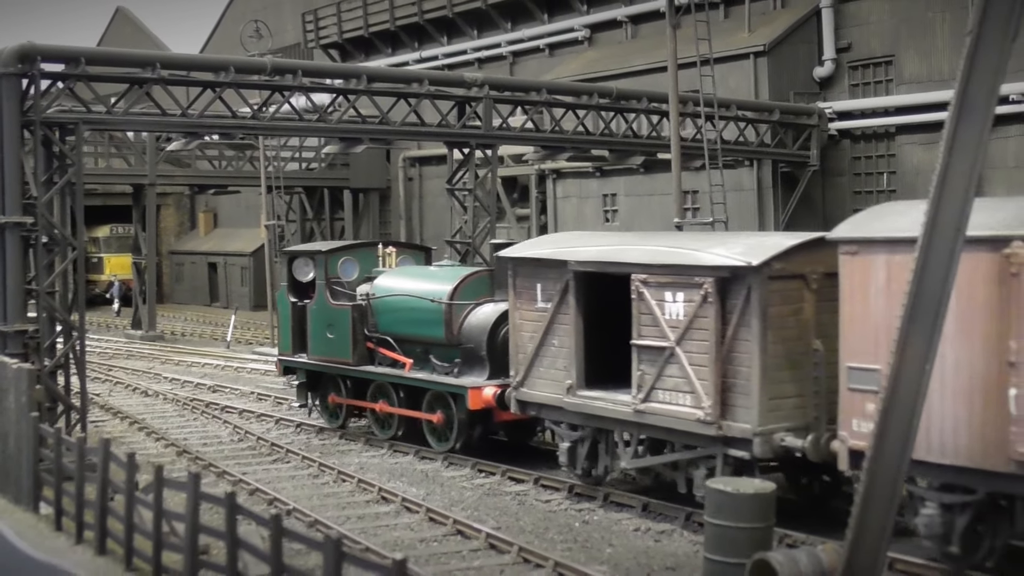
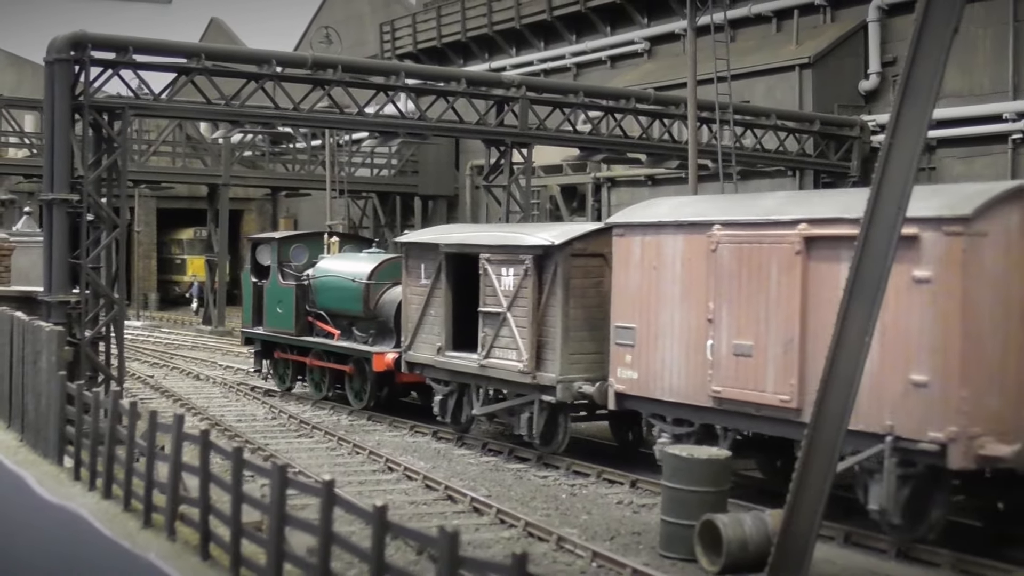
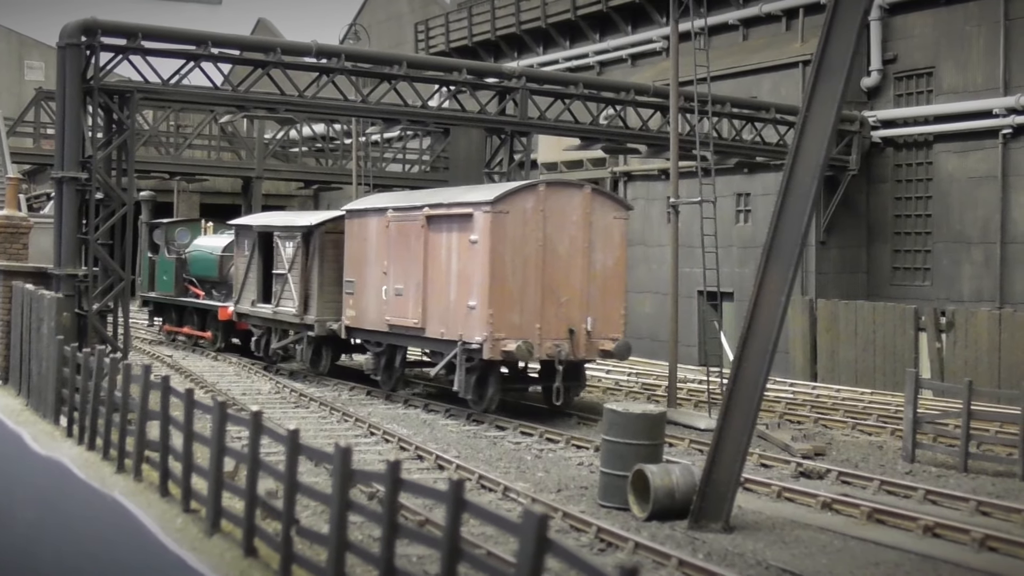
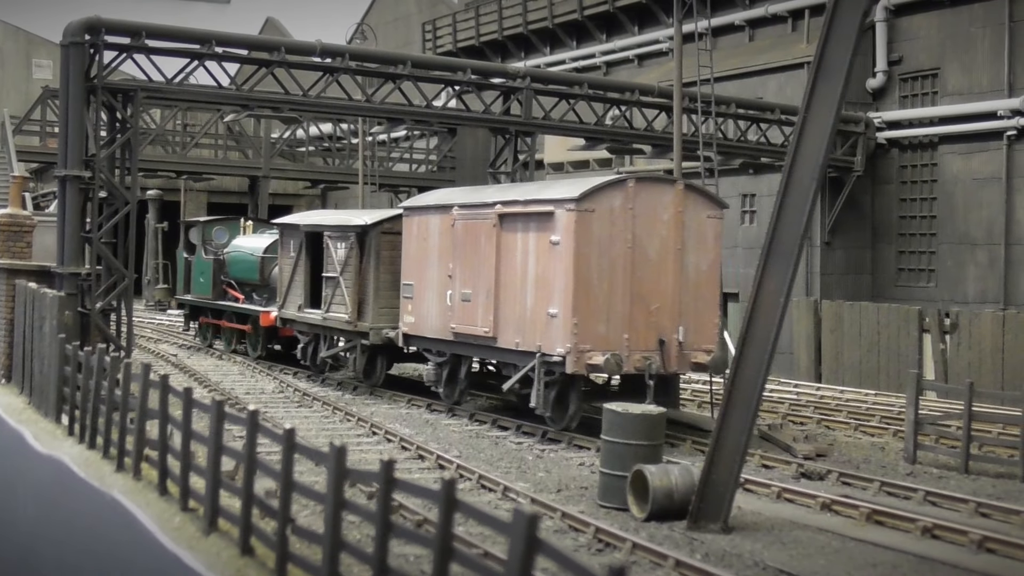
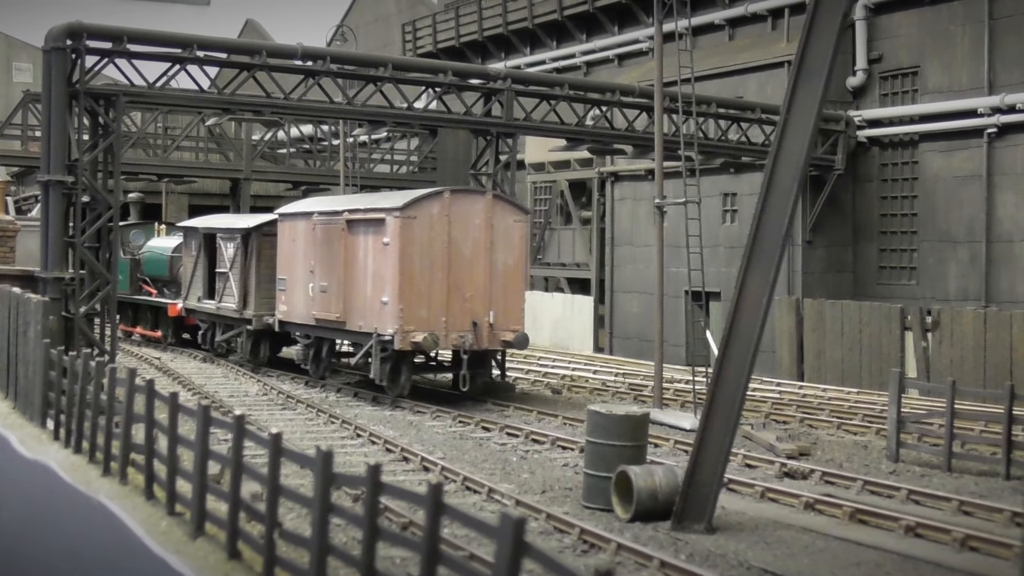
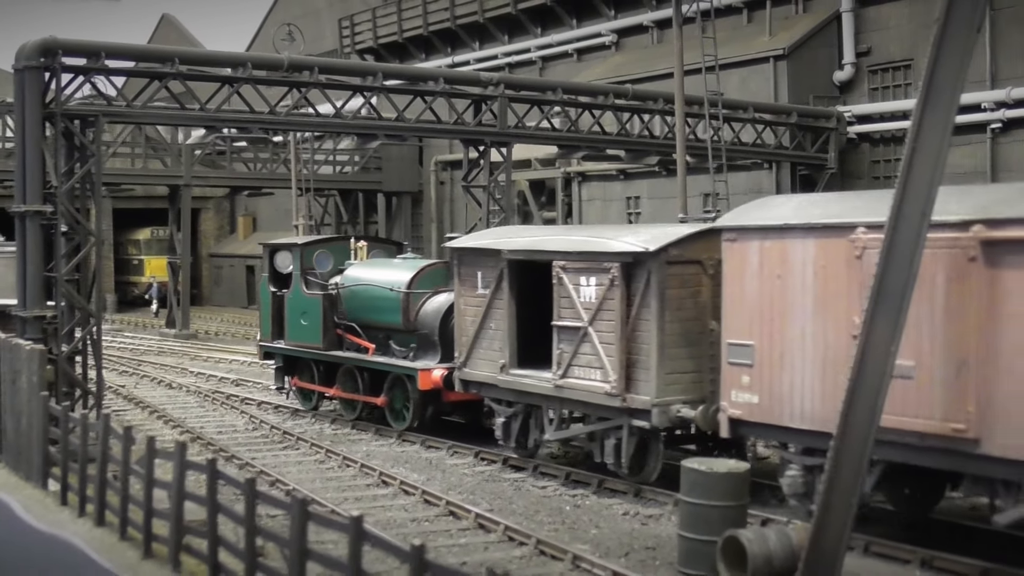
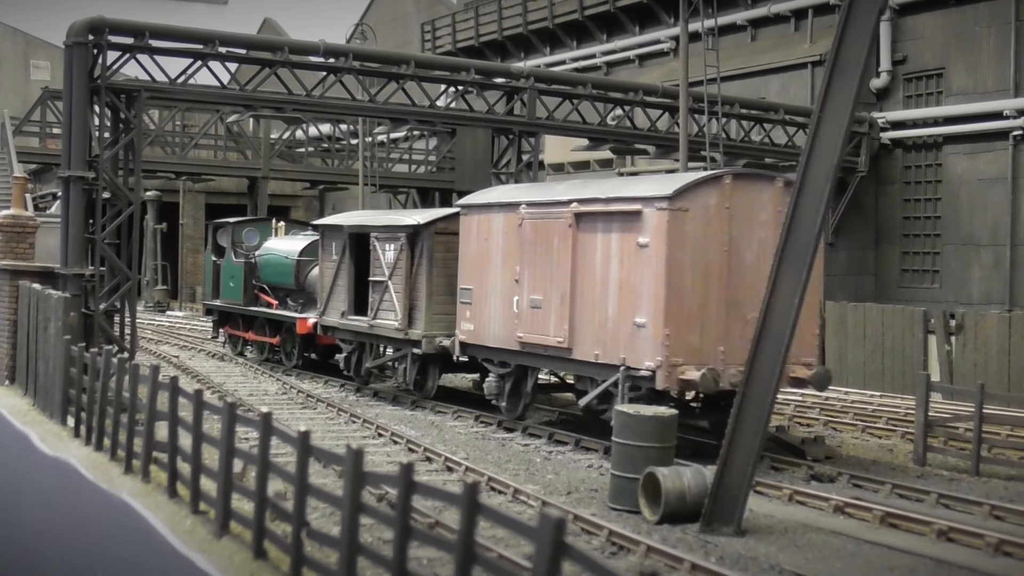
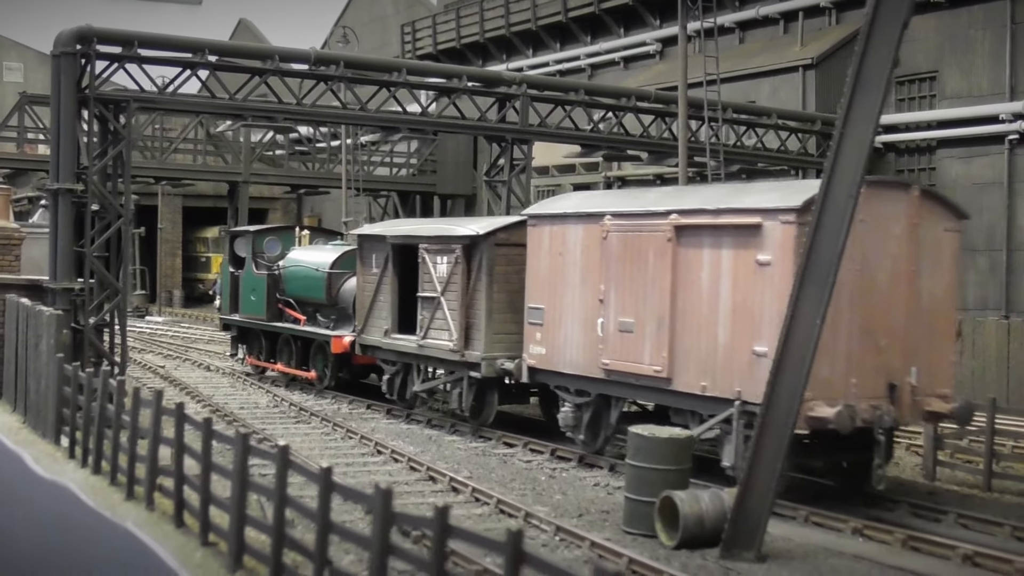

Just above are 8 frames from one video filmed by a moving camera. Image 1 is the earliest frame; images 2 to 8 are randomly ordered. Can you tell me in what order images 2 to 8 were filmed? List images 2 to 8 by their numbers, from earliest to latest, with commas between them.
6, 2, 8, 7, 4, 3, 5
